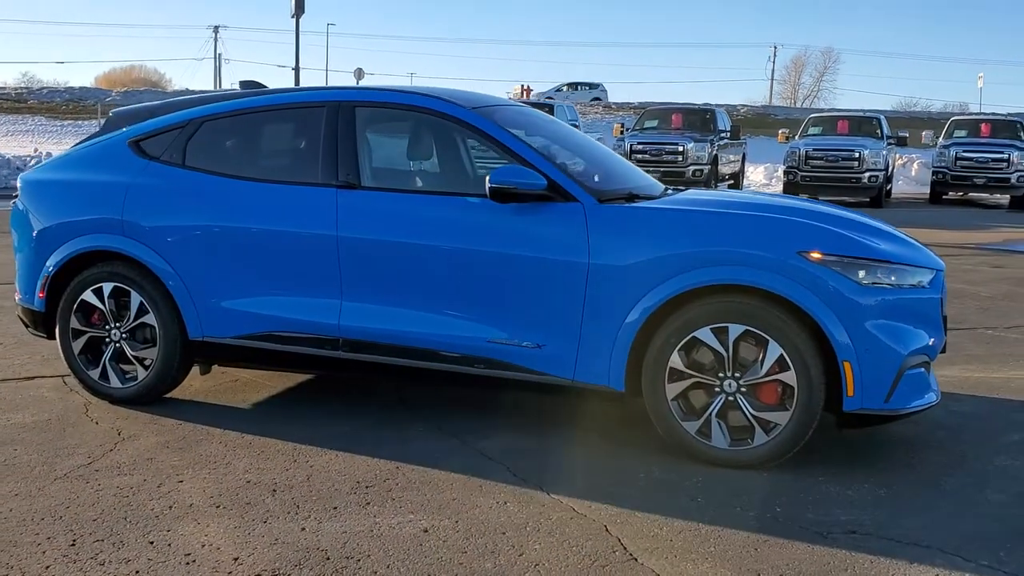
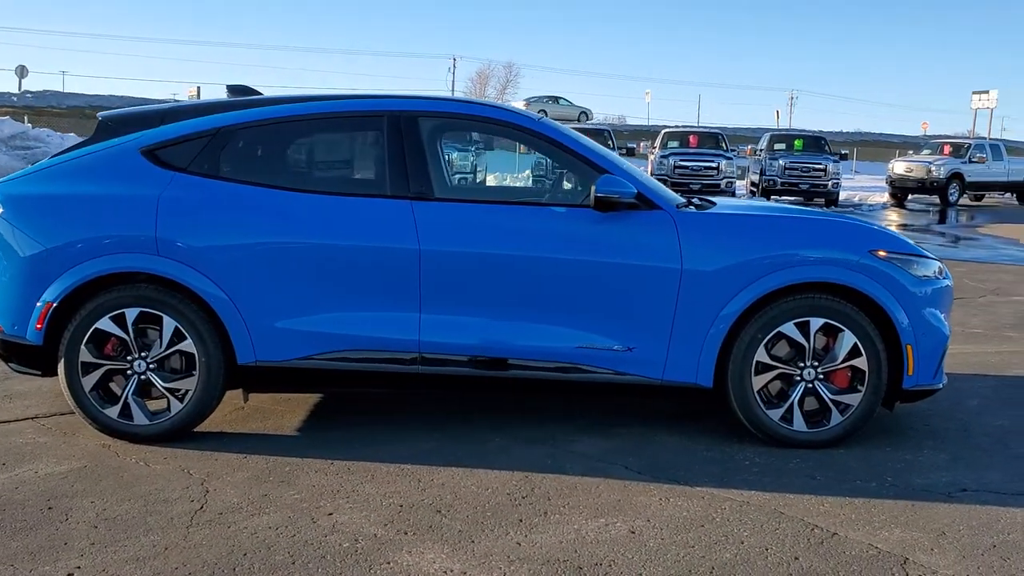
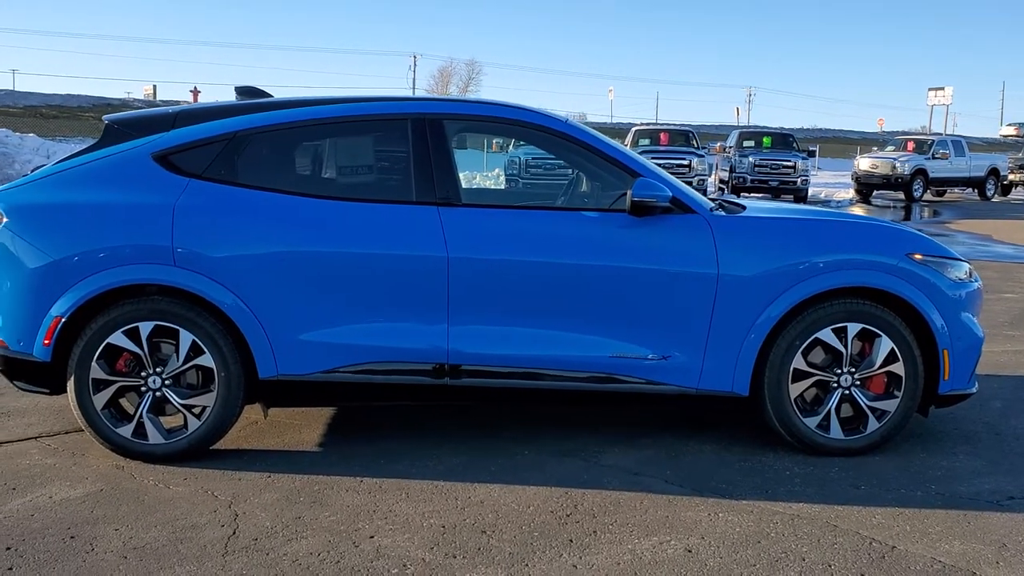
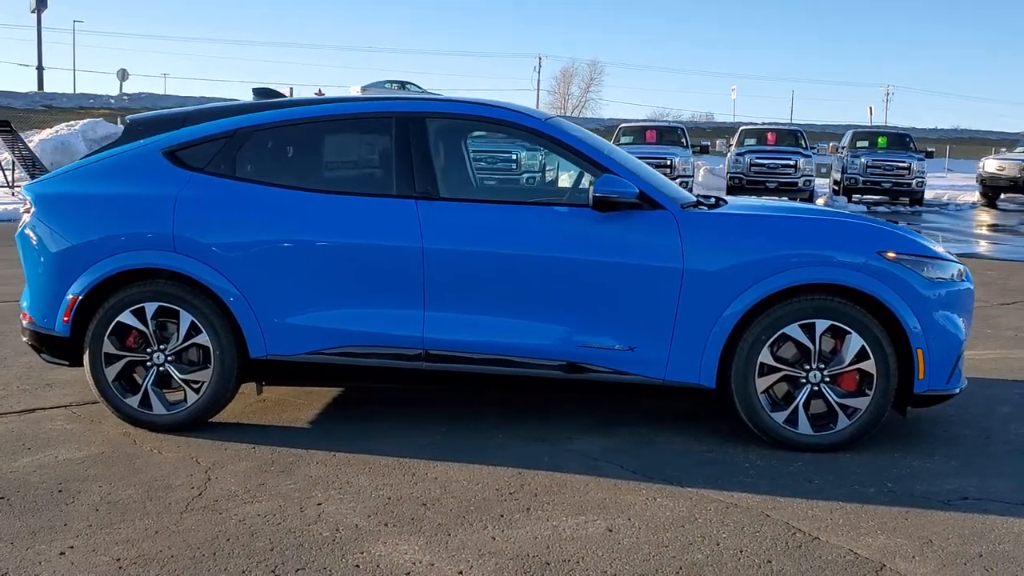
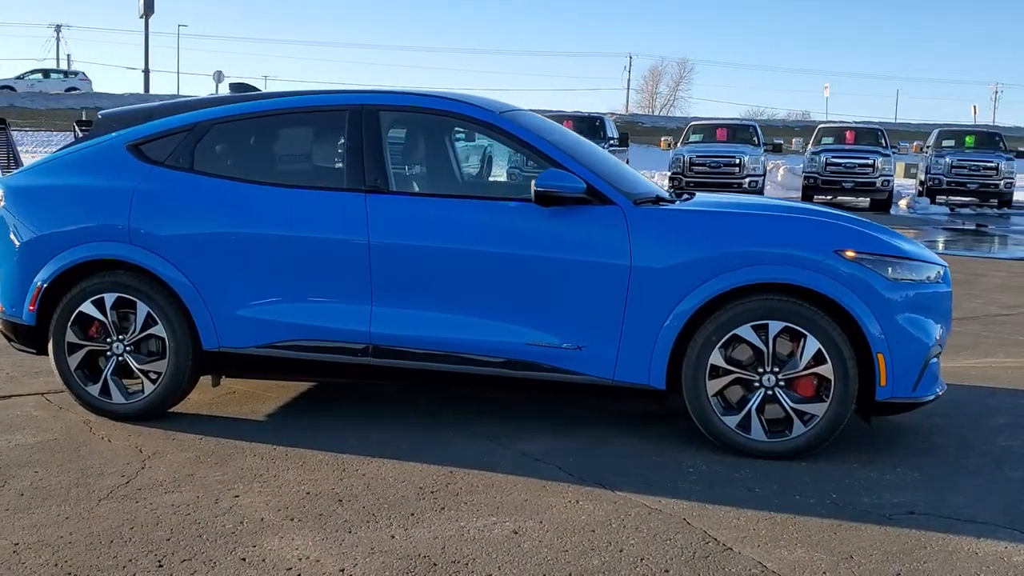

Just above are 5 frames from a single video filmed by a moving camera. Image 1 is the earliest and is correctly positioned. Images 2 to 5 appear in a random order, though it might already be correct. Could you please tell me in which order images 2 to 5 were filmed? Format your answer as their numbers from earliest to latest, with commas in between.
5, 4, 2, 3
